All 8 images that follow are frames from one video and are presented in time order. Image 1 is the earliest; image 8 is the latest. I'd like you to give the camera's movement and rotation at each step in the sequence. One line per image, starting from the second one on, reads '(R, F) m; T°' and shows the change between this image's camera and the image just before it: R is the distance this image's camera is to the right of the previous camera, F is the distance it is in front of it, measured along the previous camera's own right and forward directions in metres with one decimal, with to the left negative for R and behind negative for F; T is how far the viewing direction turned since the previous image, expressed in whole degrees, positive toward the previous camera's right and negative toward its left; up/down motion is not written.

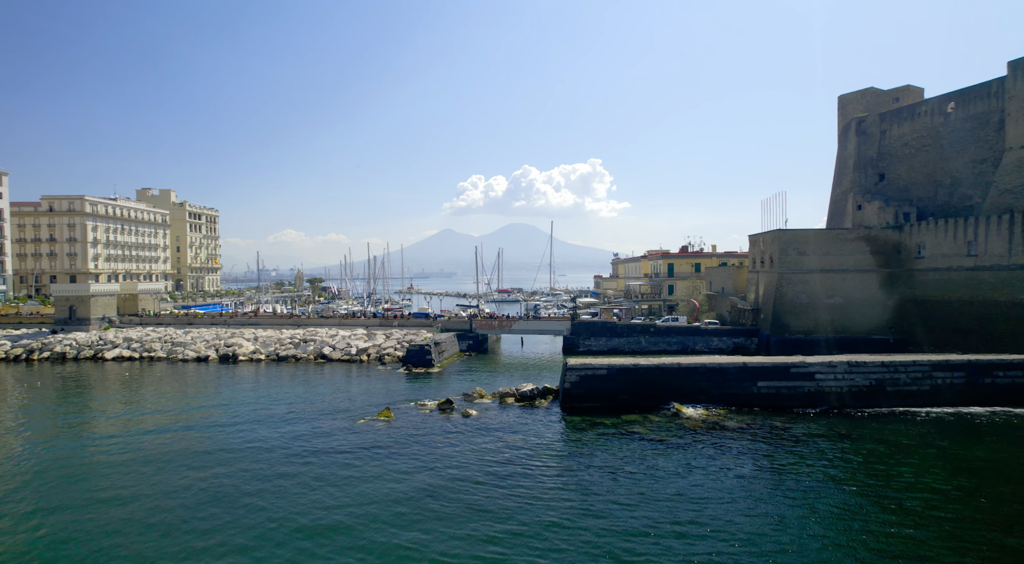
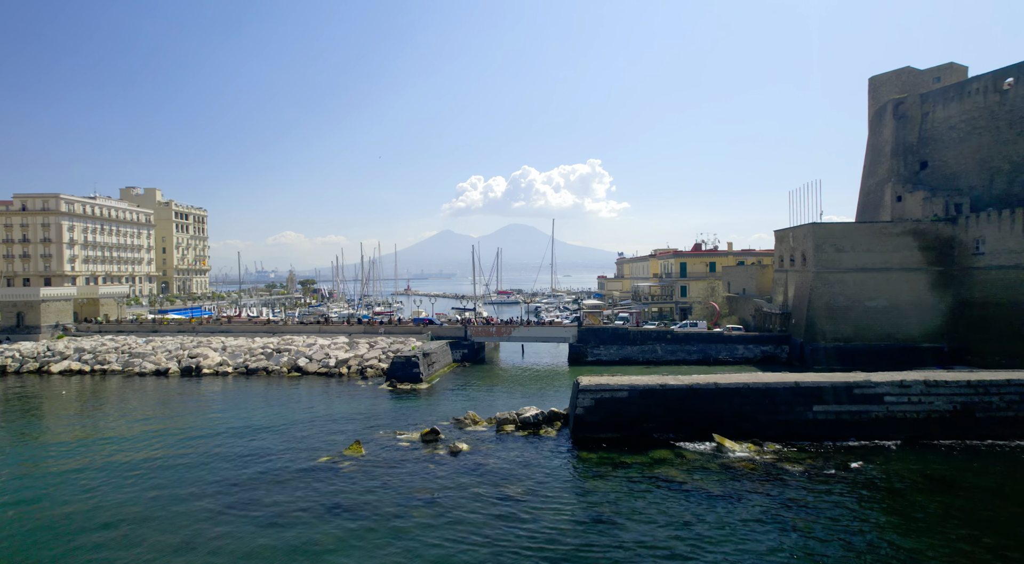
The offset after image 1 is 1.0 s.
(0.0, +4.9) m; 0°
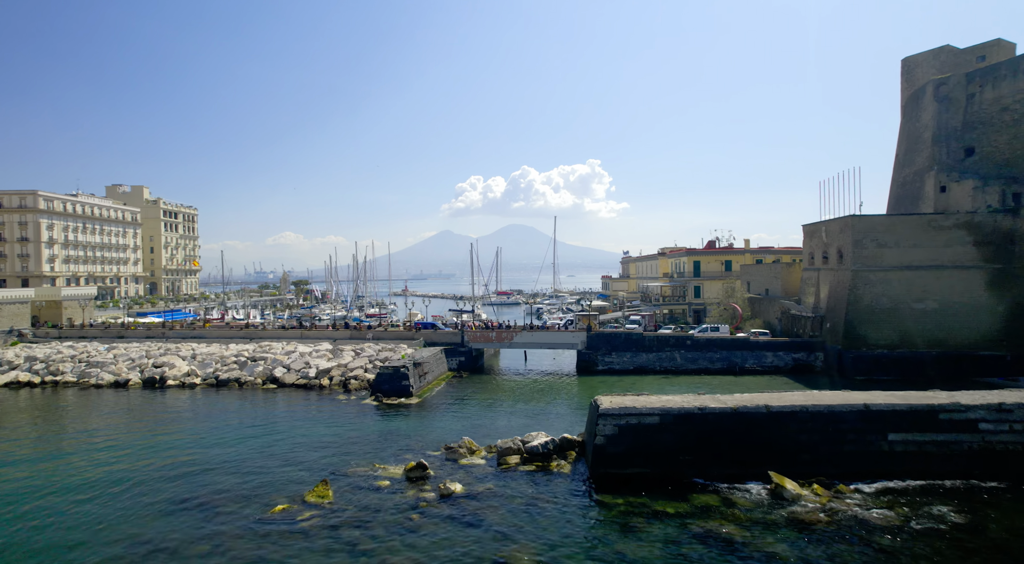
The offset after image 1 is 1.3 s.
(-0.1, +4.1) m; 0°
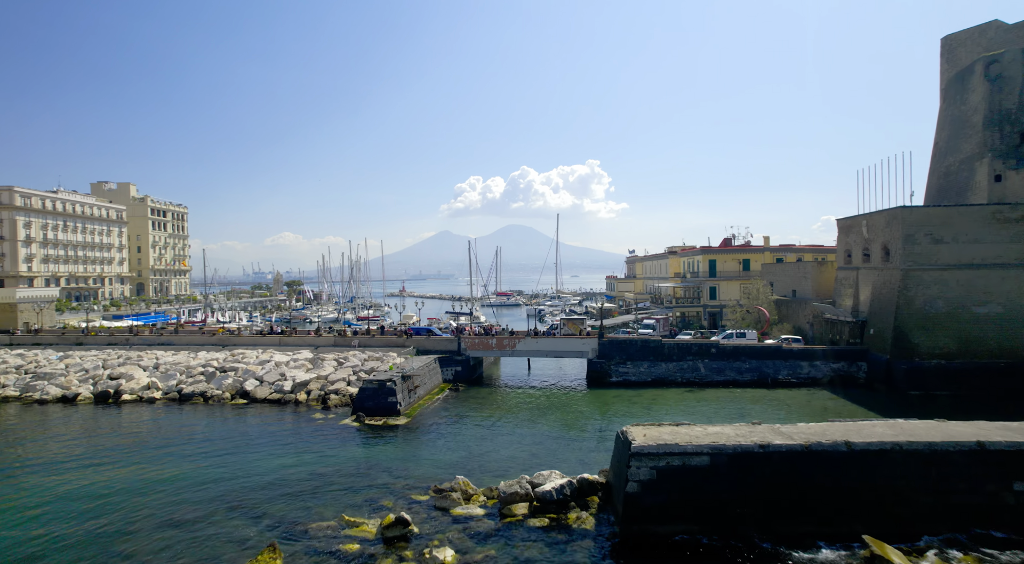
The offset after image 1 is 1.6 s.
(-0.2, +4.0) m; 0°
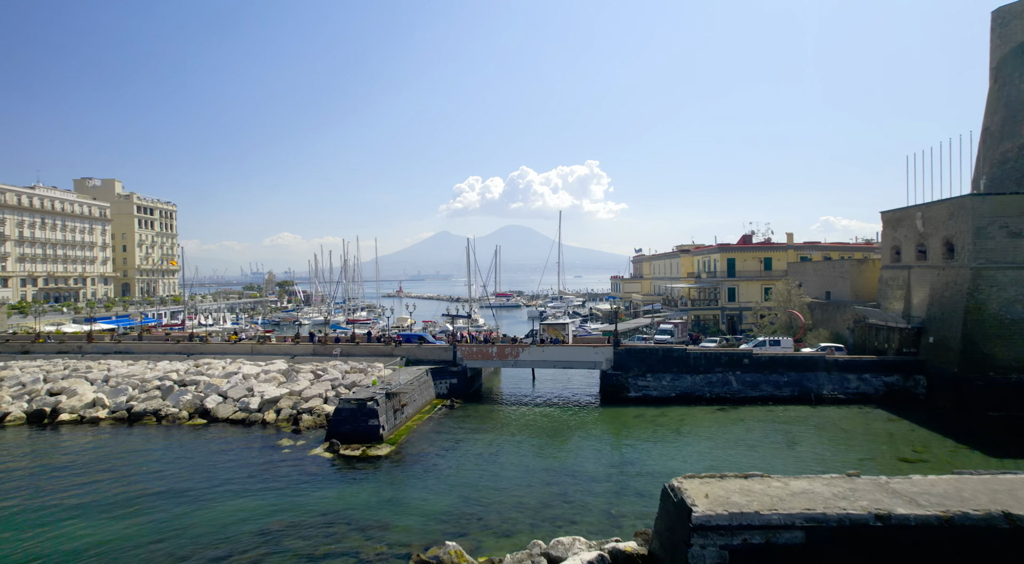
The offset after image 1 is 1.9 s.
(-0.2, +4.2) m; 0°
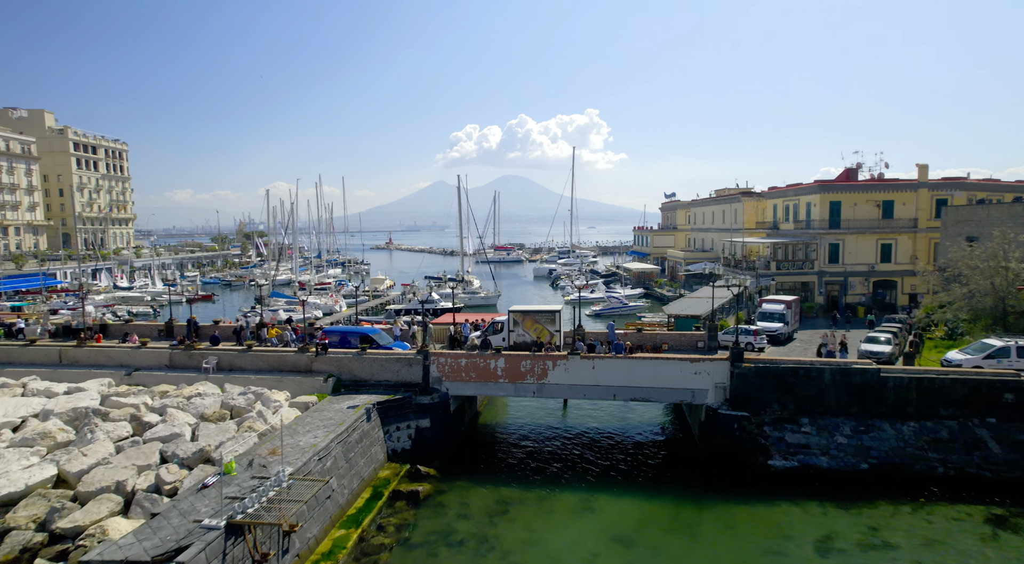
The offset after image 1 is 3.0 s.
(-0.7, +14.7) m; 0°
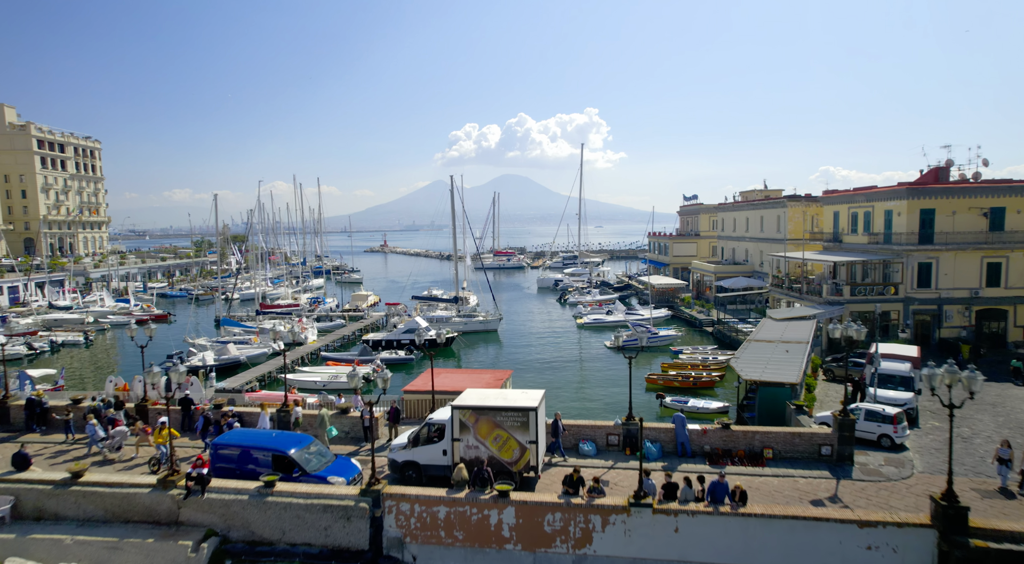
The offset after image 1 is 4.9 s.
(-0.3, +7.4) m; 0°
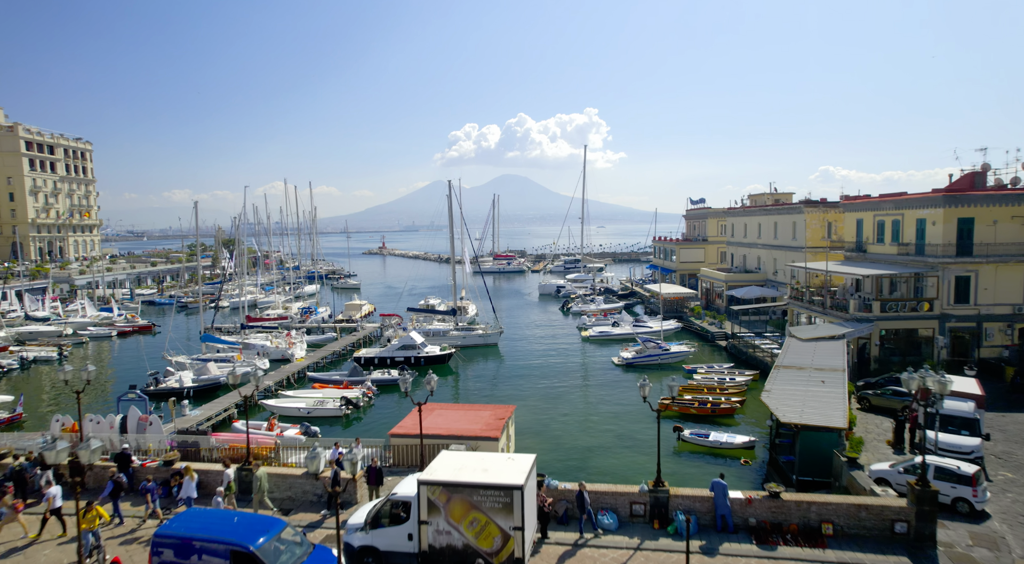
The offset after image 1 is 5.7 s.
(-0.1, +2.2) m; 0°
